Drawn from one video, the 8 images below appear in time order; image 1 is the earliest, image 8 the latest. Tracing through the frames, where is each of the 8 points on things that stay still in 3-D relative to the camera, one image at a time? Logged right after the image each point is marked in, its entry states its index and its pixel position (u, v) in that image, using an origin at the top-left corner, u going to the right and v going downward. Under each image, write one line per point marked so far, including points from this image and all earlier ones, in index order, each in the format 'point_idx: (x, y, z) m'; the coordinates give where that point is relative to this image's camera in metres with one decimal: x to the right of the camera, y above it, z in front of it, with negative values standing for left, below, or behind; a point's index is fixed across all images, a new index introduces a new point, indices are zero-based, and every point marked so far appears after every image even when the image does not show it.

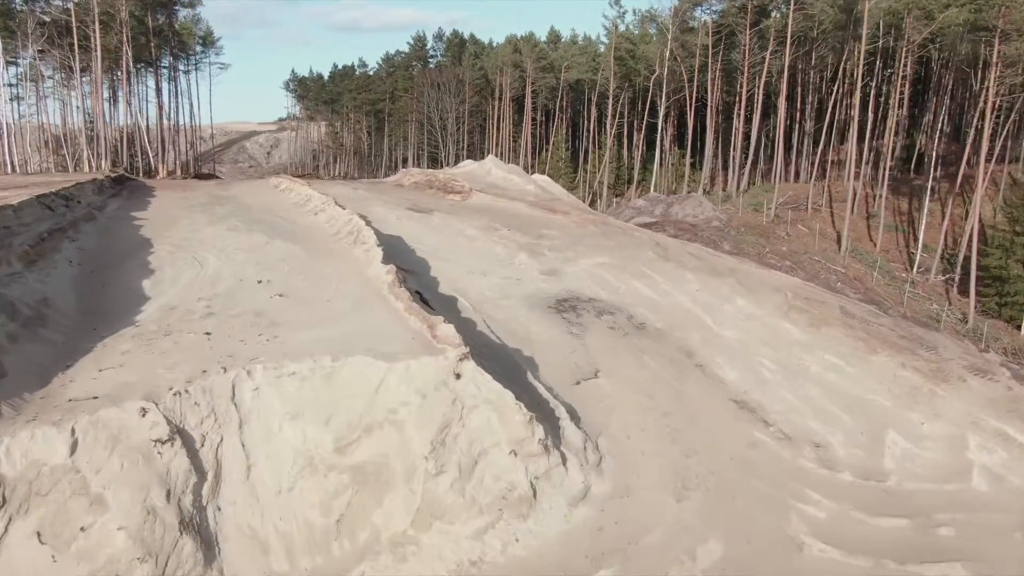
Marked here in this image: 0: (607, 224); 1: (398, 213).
0: (+2.1, +1.5, +19.2) m
1: (-2.6, +1.7, +19.4) m
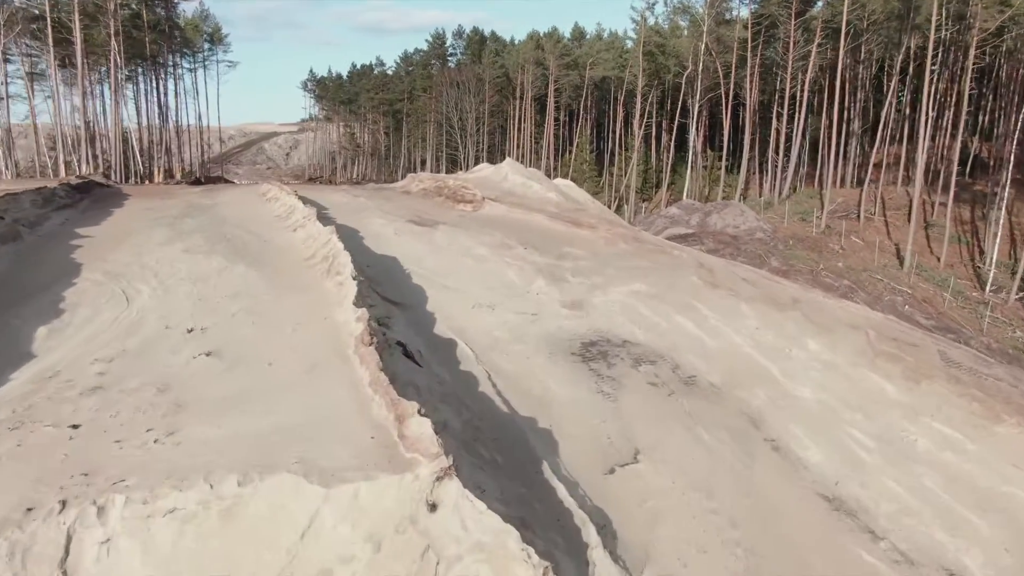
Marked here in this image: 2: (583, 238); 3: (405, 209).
0: (+2.5, +0.9, +16.4) m
1: (-2.3, +1.2, +16.7) m
2: (+1.4, +1.0, +16.4) m
3: (-2.4, +1.7, +19.1) m
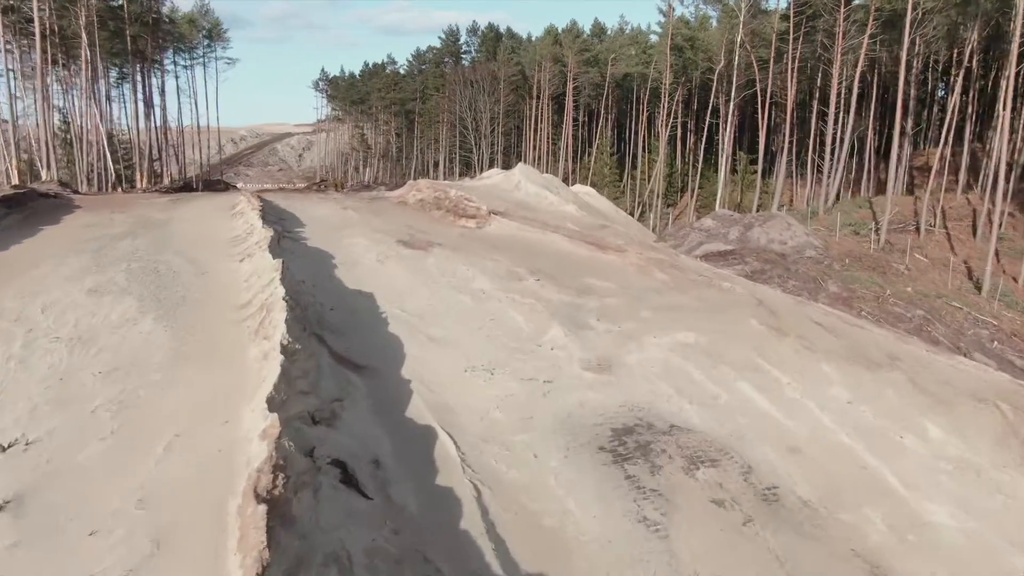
0: (+2.6, +0.3, +13.3) m
1: (-2.1, +0.6, +13.7) m
2: (+1.5, +0.3, +13.3) m
3: (-2.2, +1.2, +16.1) m
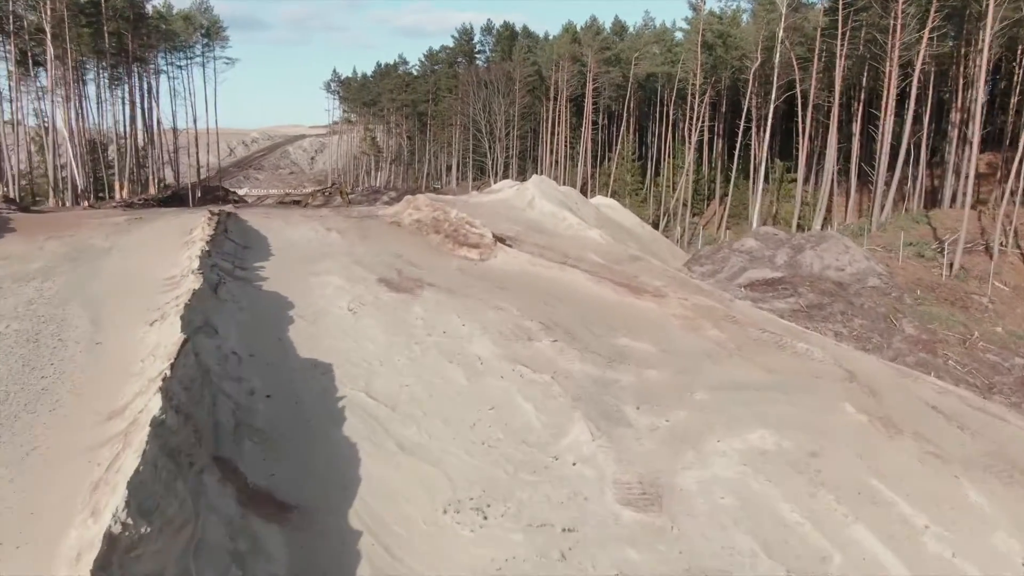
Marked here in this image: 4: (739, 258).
0: (+2.7, -0.4, +10.4) m
1: (-2.0, -0.1, +10.8) m
2: (+1.6, -0.3, +10.4) m
3: (-2.1, +0.5, +13.3) m
4: (+5.3, +0.7, +19.6) m
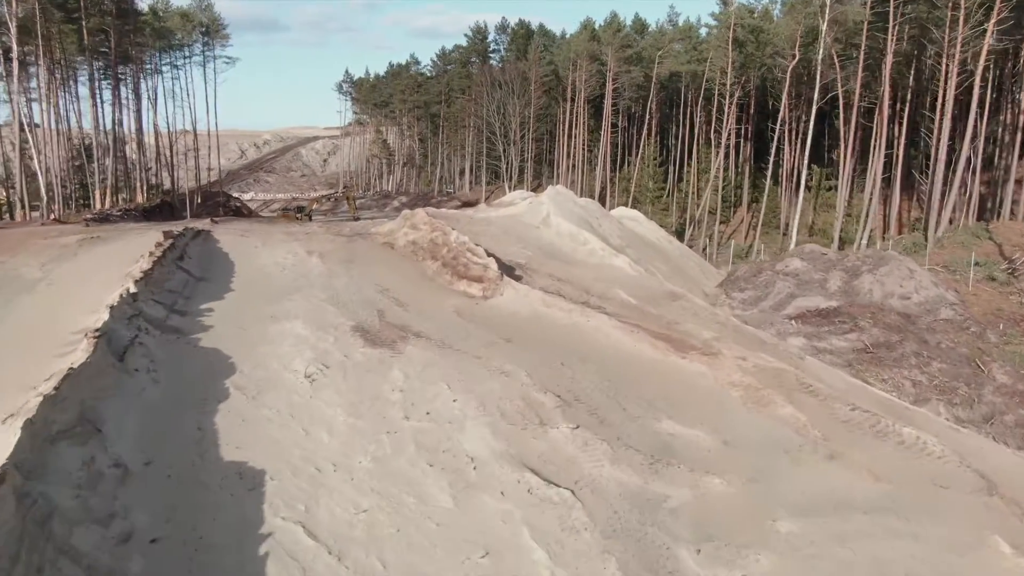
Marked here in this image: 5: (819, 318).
0: (+2.8, -0.9, +7.9) m
1: (-1.9, -0.6, +8.5) m
2: (+1.7, -0.9, +7.9) m
3: (-1.9, -0.1, +10.9) m
4: (+5.5, +0.1, +17.1) m
5: (+5.4, -0.5, +14.9) m
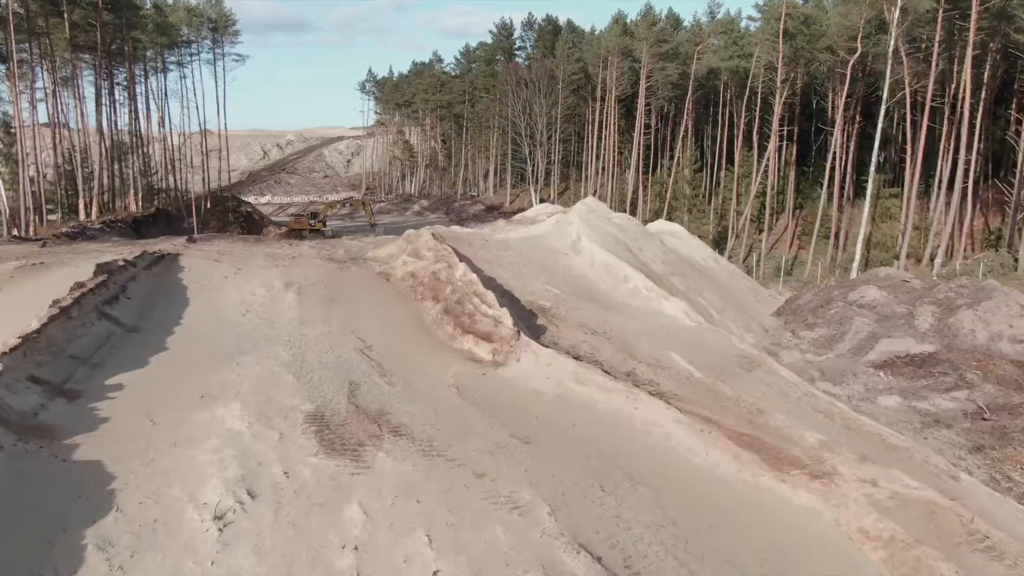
0: (+2.9, -1.5, +5.1) m
1: (-1.8, -1.2, +5.9) m
2: (+1.8, -1.5, +5.2) m
3: (-1.7, -0.7, +8.3) m
4: (+5.9, -0.5, +14.2) m
5: (+5.7, -1.1, +12.1) m
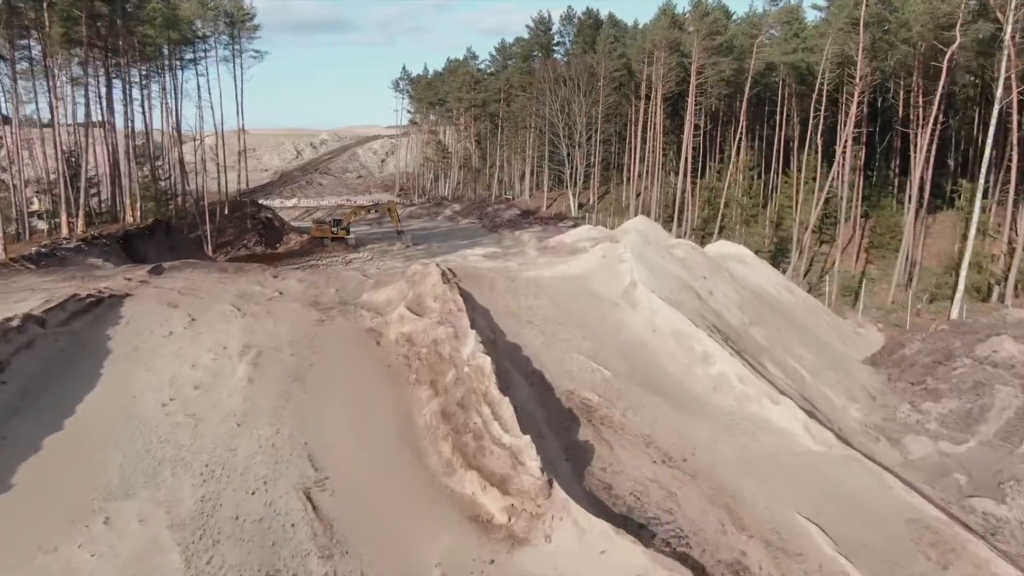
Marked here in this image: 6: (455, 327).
0: (+2.9, -2.3, +2.0) m
1: (-1.7, -1.9, +2.9) m
2: (+1.8, -2.2, +2.1) m
3: (-1.6, -1.4, +5.3) m
4: (+6.3, -1.2, +10.9) m
5: (+6.1, -1.9, +8.8) m
6: (-0.5, -0.4, +7.7) m
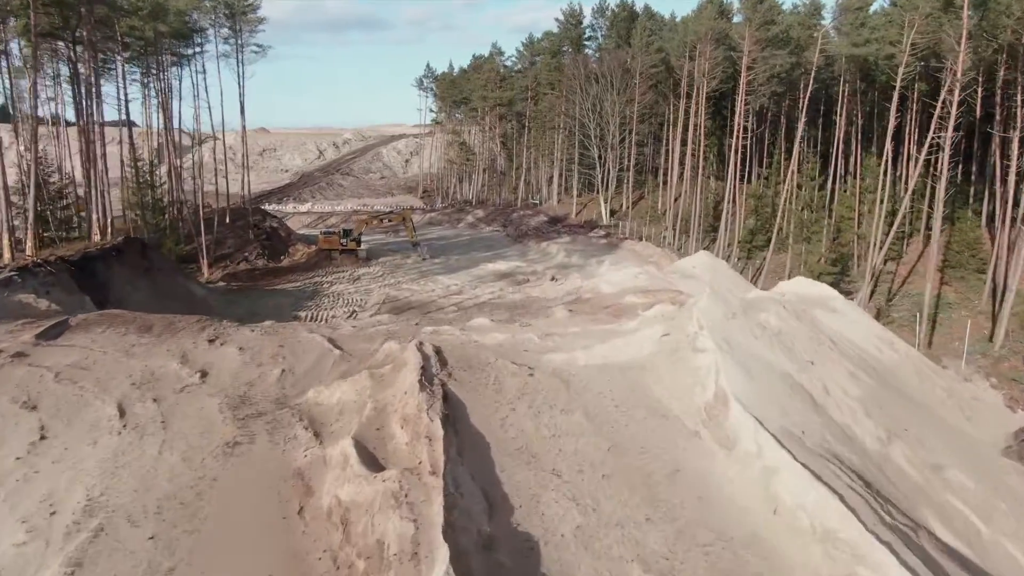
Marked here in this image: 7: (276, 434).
0: (+2.8, -3.1, -1.7) m
1: (-1.9, -2.7, -0.7) m
2: (+1.7, -3.1, -1.6) m
3: (-1.6, -2.2, +1.7) m
4: (+6.5, -2.1, +7.1) m
5: (+6.1, -2.8, +5.0) m
6: (-0.5, -1.3, +4.1) m
7: (-1.8, -1.1, +6.5) m
